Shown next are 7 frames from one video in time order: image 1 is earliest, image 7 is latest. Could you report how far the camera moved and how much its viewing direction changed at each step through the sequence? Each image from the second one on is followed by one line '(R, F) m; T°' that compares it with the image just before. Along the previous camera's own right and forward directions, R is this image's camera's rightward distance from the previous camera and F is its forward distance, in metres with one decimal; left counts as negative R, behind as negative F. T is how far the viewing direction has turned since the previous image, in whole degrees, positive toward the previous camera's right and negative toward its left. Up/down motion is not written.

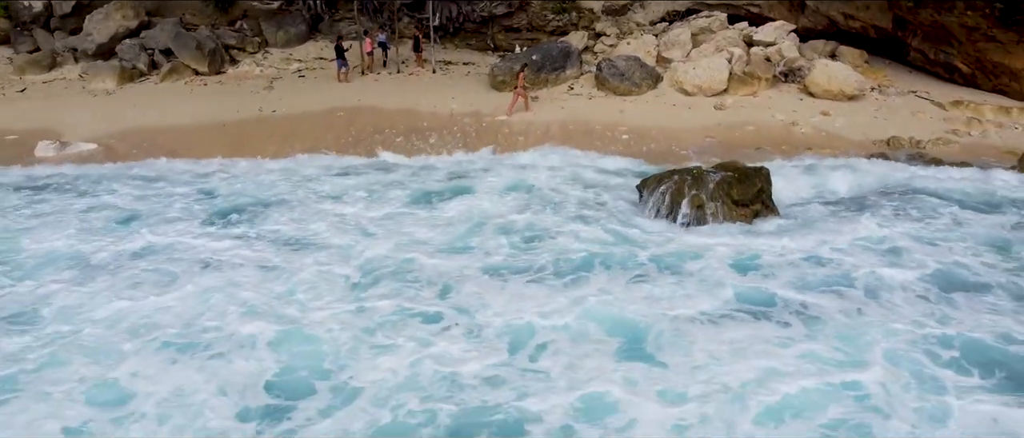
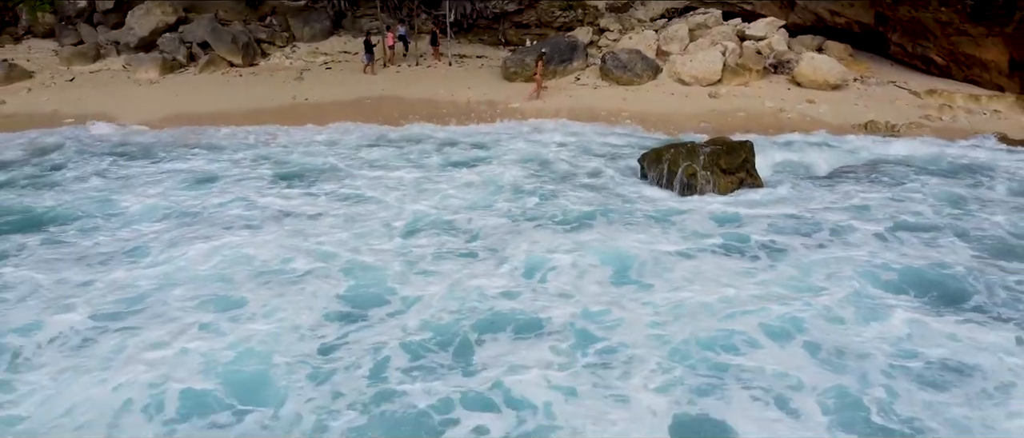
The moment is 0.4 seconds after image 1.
(-0.2, -1.2) m; 0°
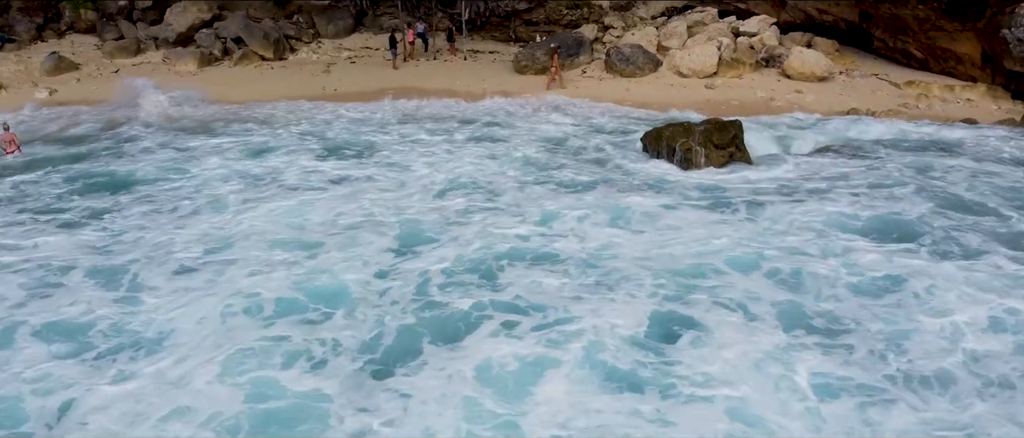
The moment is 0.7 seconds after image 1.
(-0.2, -1.3) m; 0°
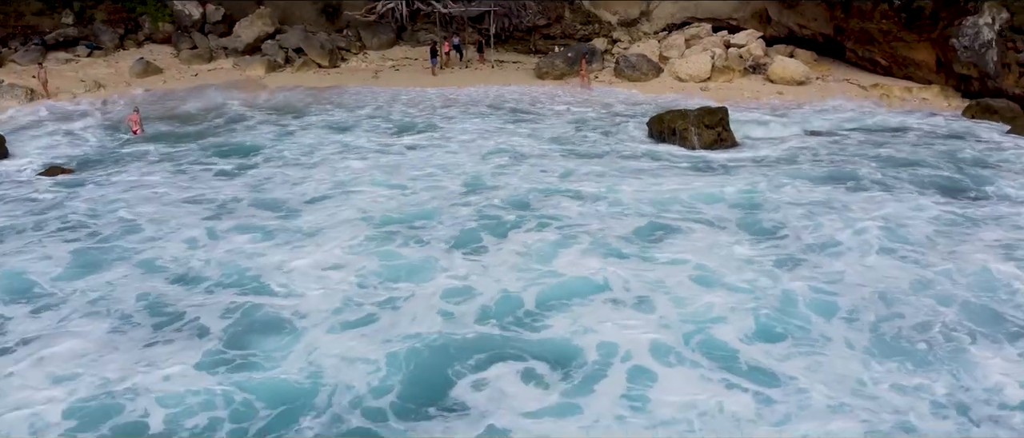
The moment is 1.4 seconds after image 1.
(-0.4, -2.7) m; 0°
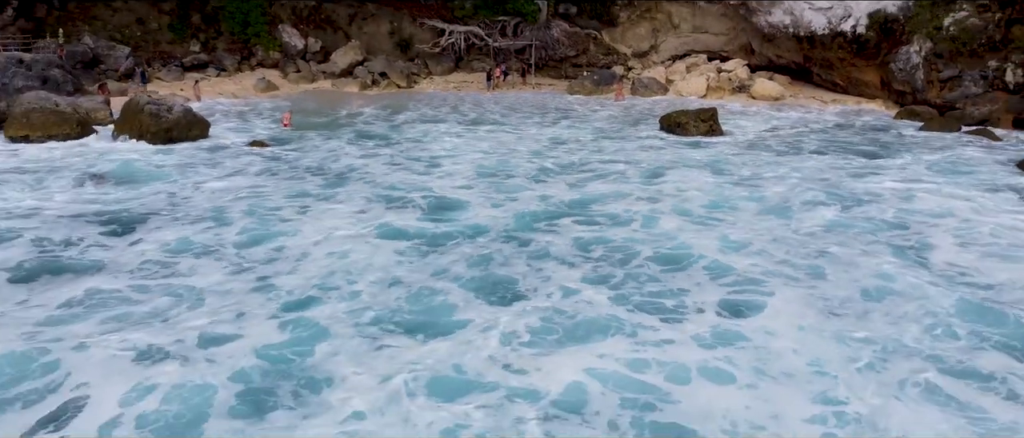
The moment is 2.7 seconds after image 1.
(-0.8, -5.2) m; -1°
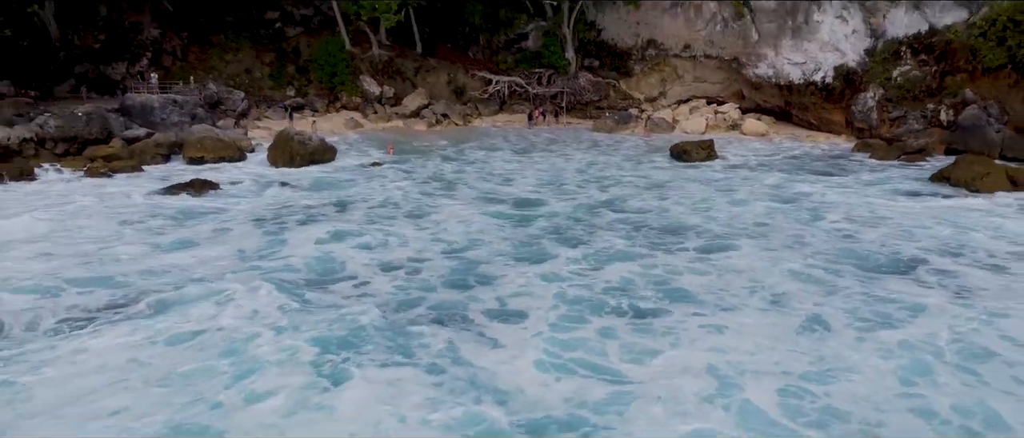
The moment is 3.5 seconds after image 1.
(-1.1, -5.9) m; -1°
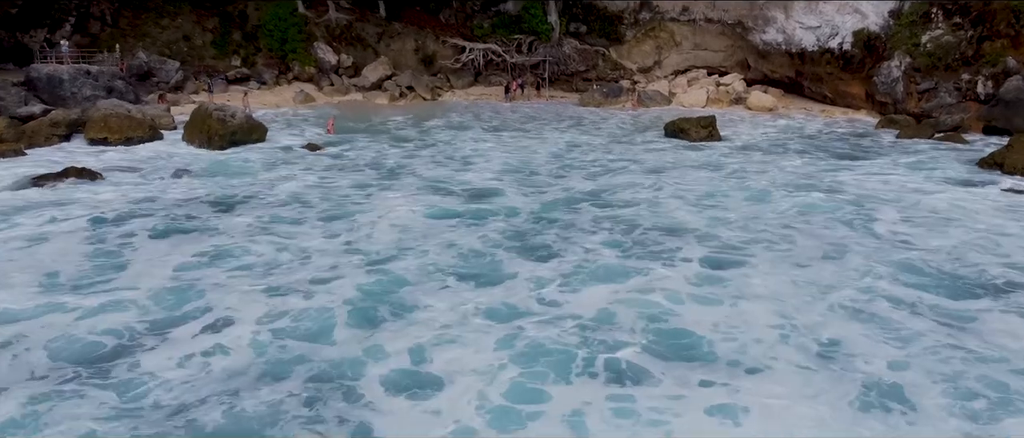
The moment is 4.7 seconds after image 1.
(+0.7, +3.7) m; 0°
